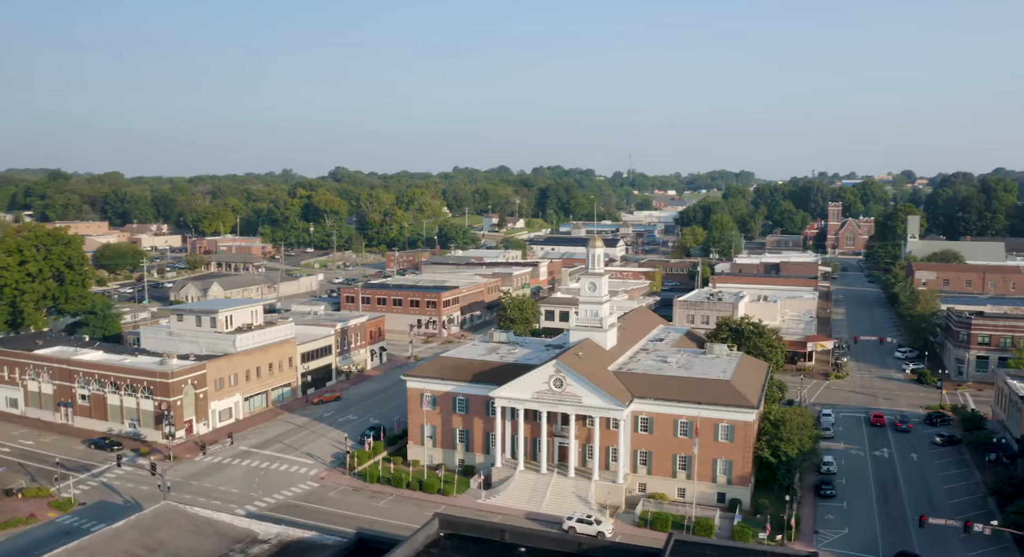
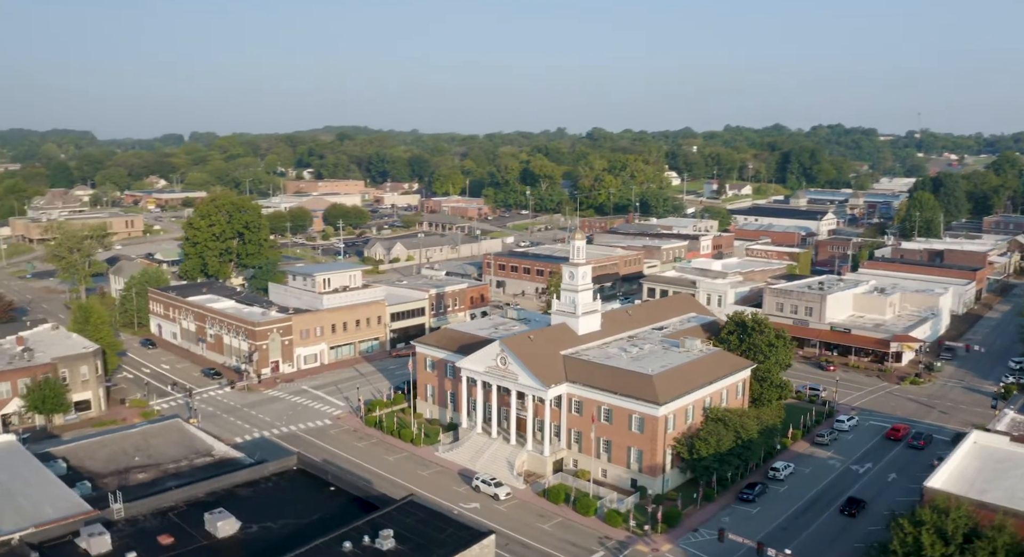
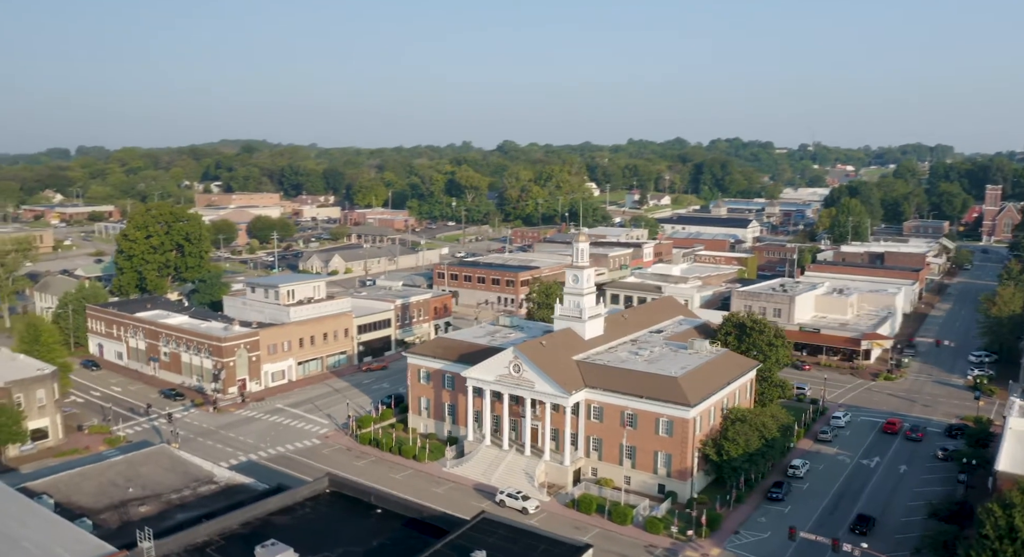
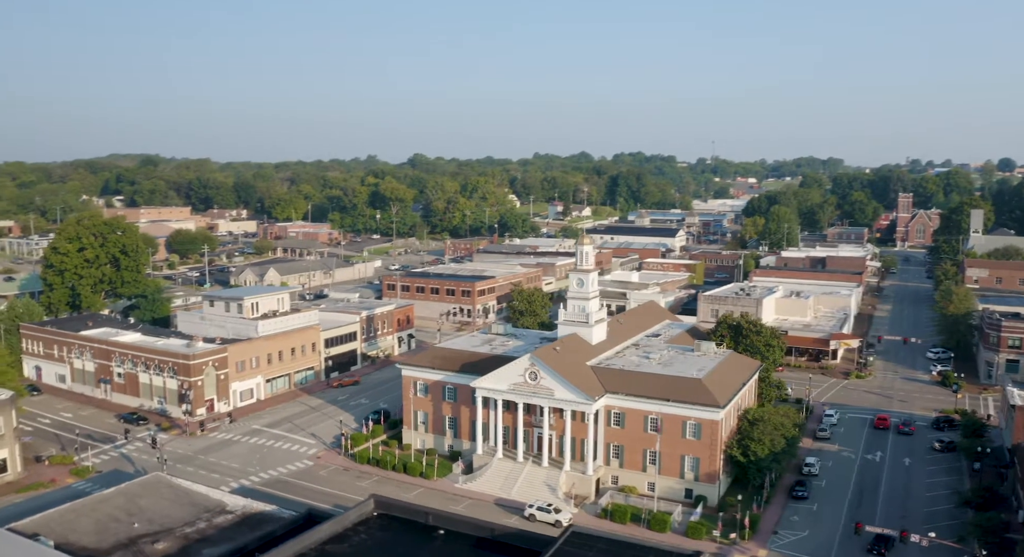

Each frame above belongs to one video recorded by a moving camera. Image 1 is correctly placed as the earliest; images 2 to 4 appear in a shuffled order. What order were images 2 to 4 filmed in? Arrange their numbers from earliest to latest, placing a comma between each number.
4, 3, 2
